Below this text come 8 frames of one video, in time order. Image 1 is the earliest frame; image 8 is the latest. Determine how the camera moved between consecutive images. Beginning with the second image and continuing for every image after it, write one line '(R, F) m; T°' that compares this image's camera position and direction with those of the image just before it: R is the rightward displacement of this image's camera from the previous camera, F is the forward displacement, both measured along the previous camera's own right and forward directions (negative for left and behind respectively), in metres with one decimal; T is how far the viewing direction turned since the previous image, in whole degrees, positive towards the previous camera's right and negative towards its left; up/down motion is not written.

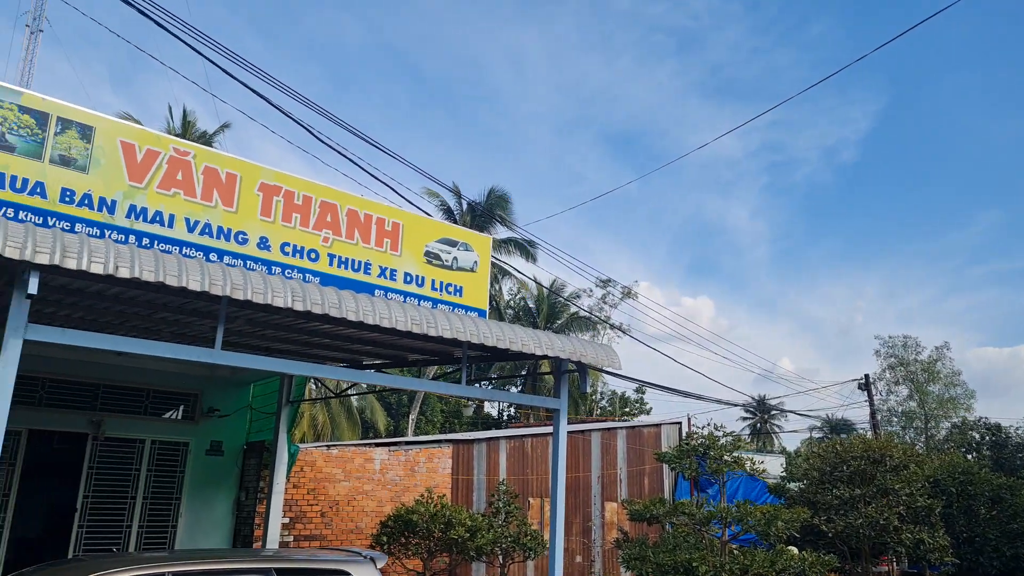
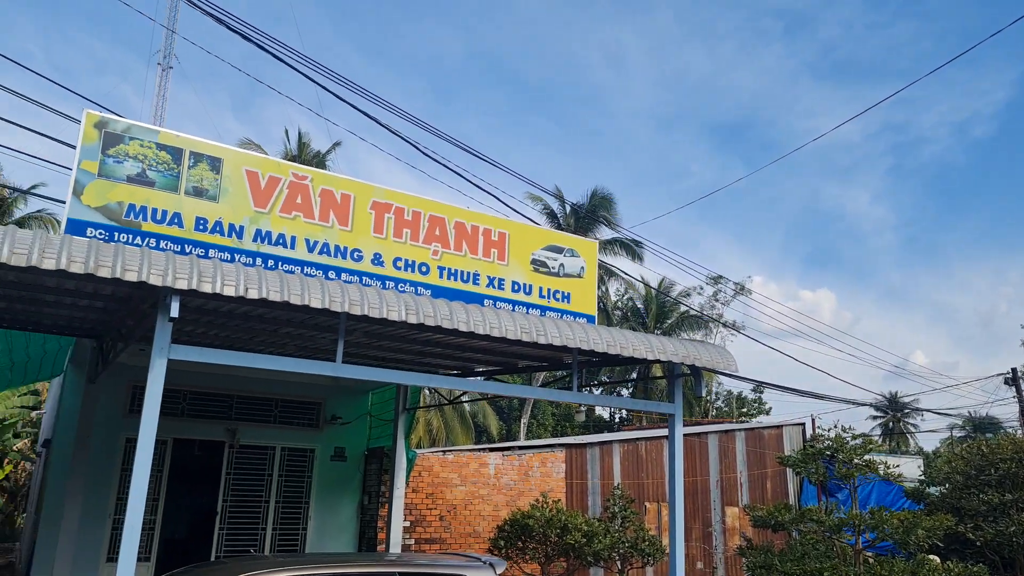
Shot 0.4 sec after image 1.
(0.0, 0.0) m; -8°
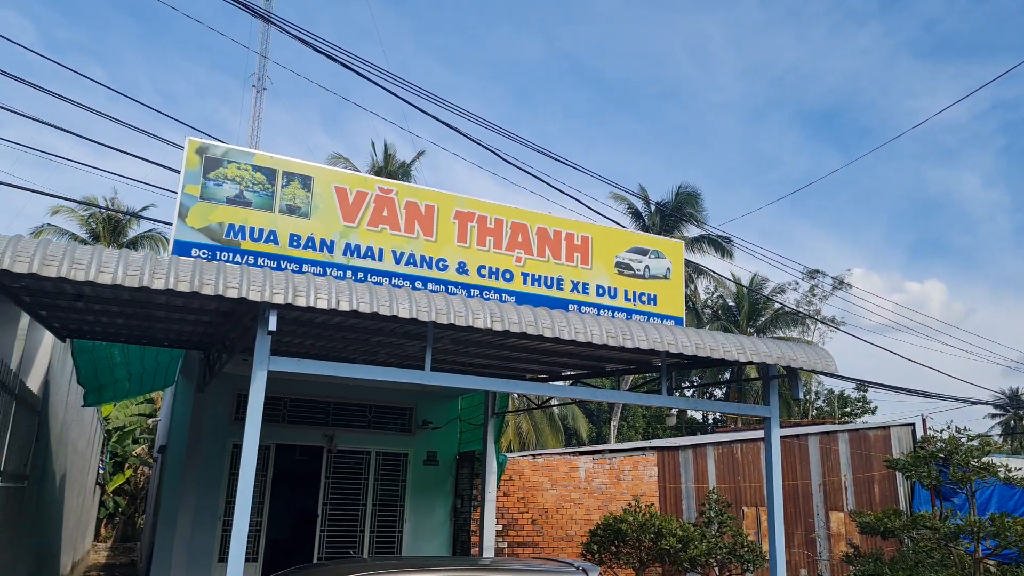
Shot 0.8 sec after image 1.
(0.0, 0.0) m; -7°
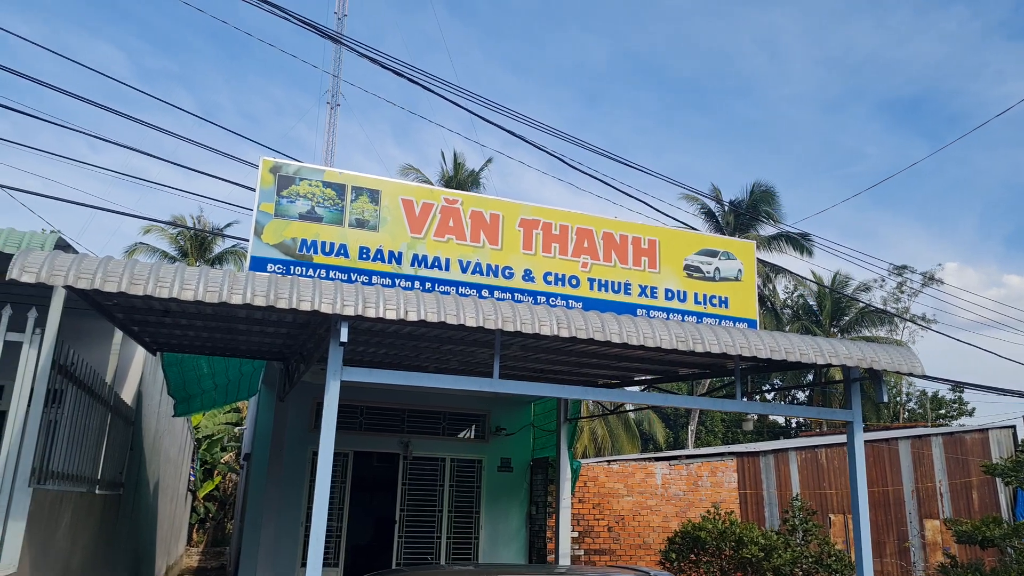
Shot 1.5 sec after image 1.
(0.0, 0.0) m; -6°
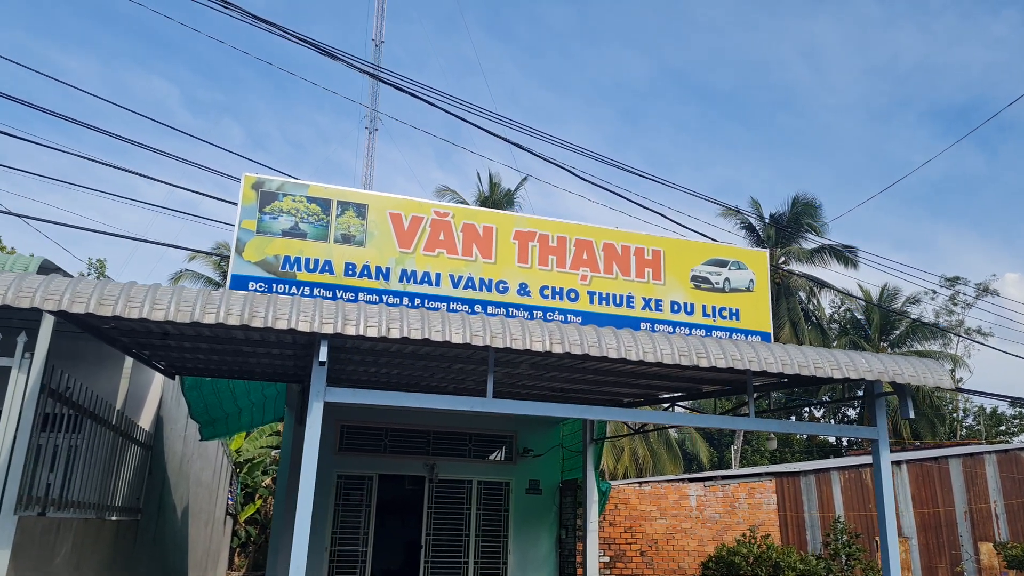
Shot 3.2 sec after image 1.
(+0.3, +0.2) m; -3°
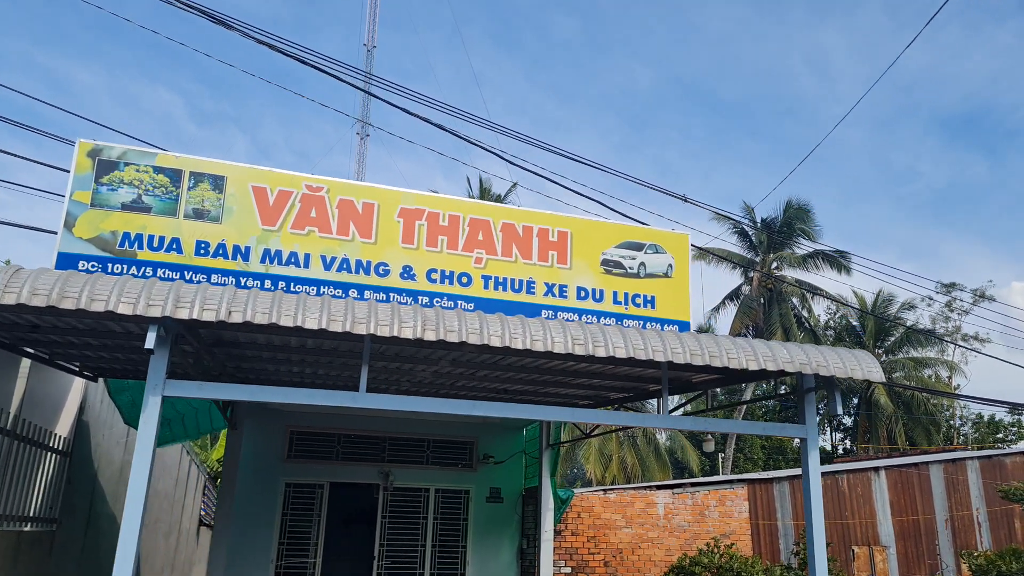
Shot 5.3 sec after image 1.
(+0.7, +0.4) m; 0°
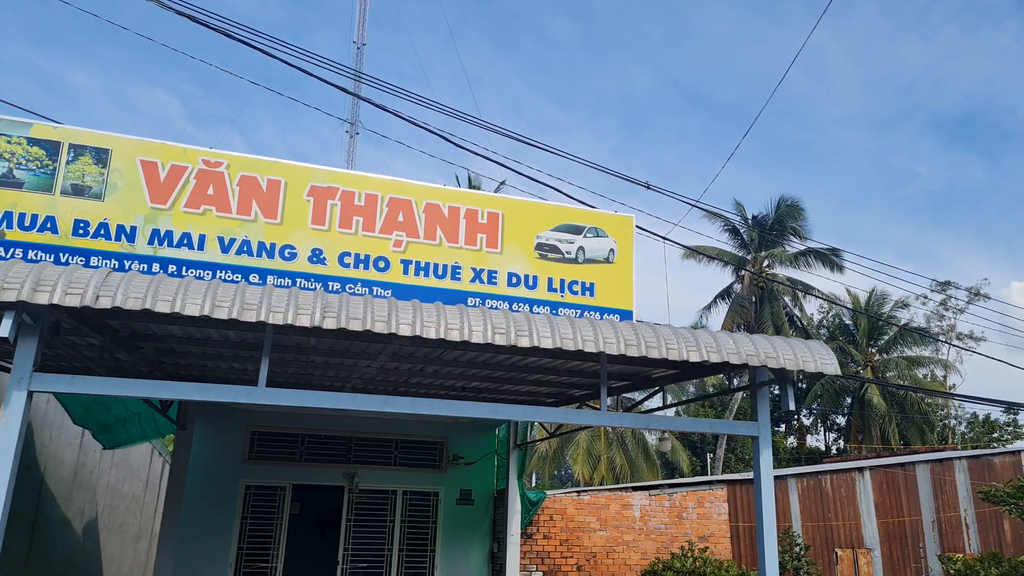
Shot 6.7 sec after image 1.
(+0.4, +0.3) m; 0°
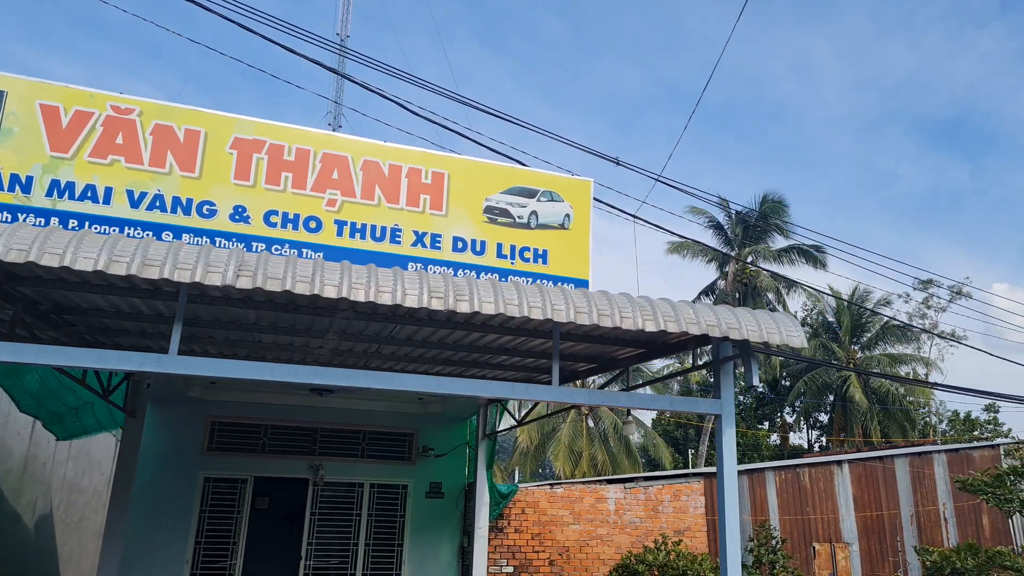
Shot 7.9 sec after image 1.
(+0.2, +0.3) m; +1°
